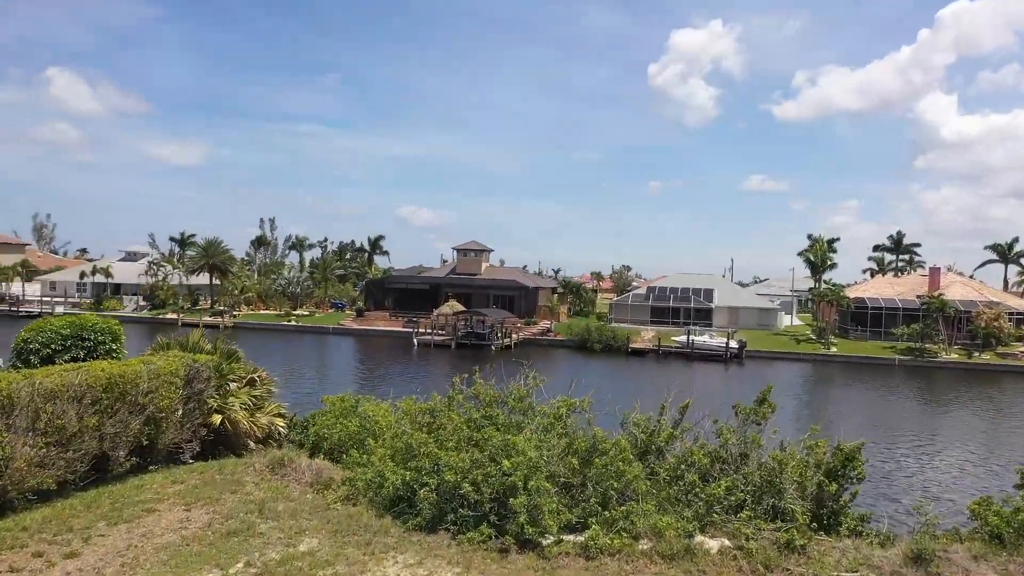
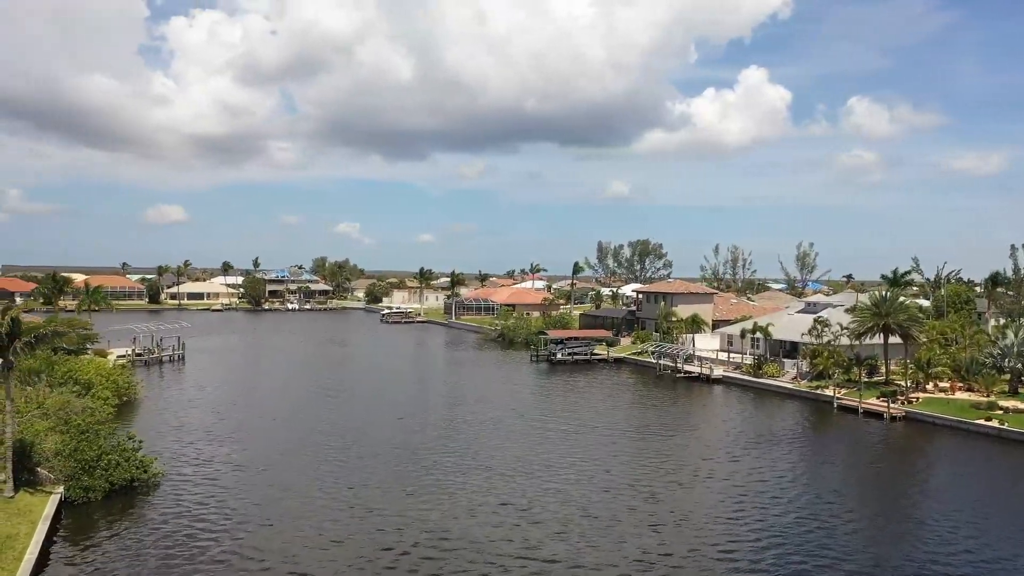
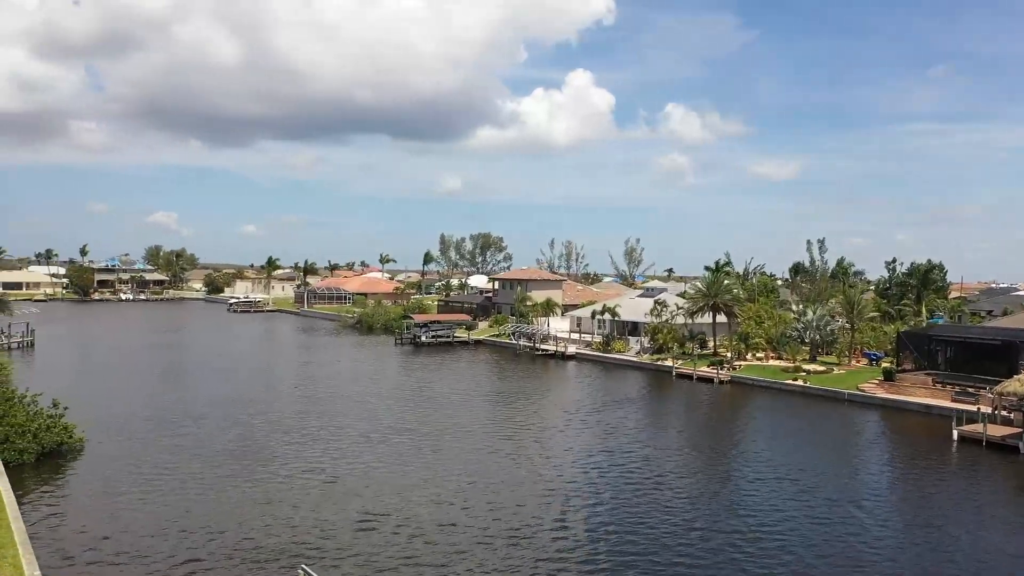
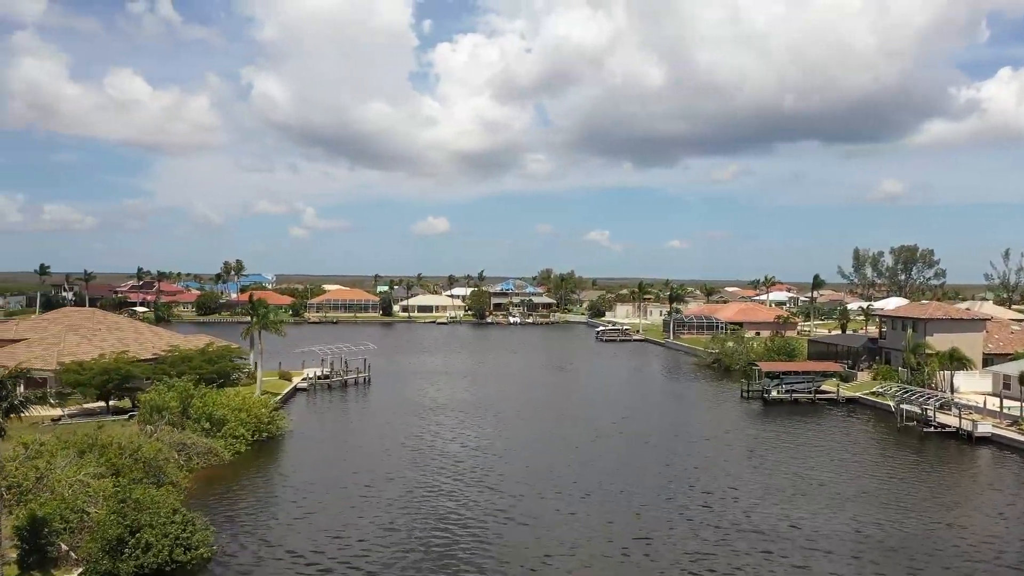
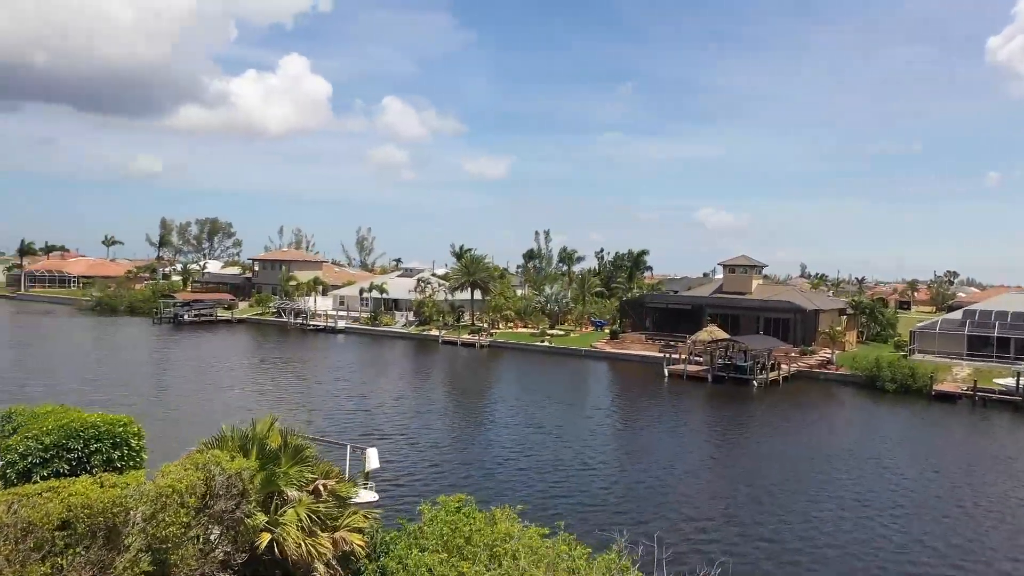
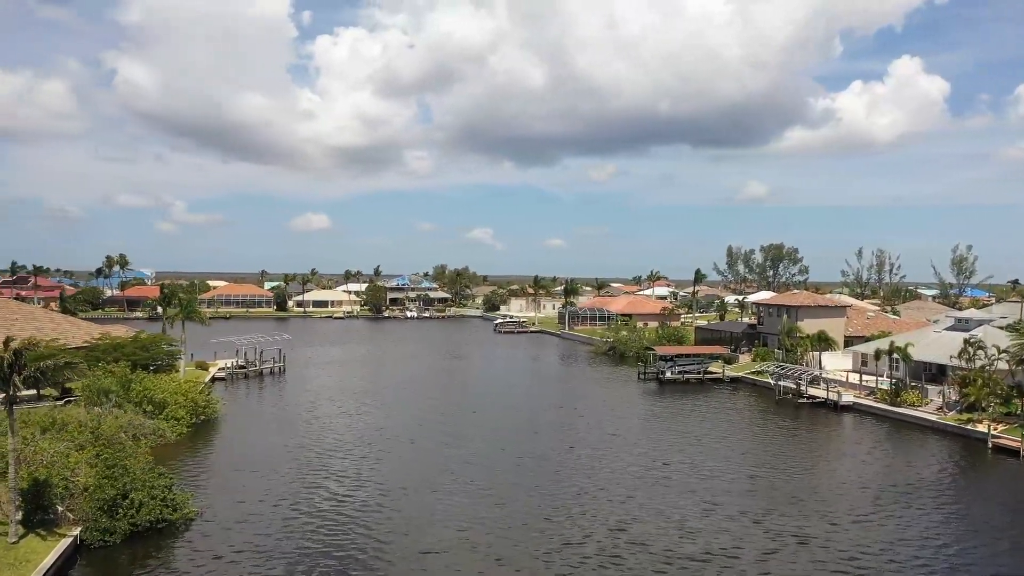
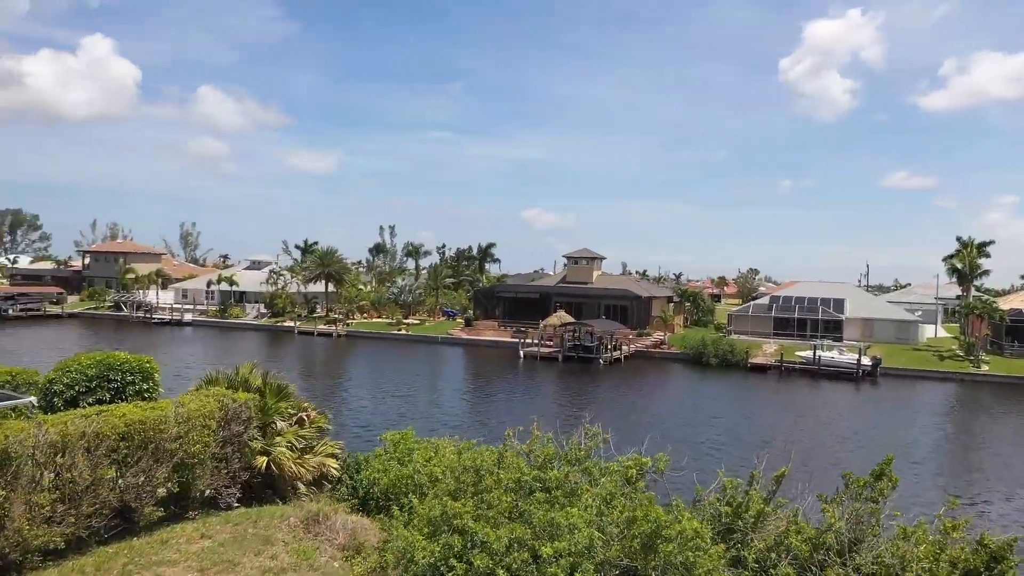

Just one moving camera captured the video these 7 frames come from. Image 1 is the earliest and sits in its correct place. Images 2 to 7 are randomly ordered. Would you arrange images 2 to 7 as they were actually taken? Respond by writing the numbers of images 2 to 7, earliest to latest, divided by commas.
7, 5, 3, 2, 6, 4
